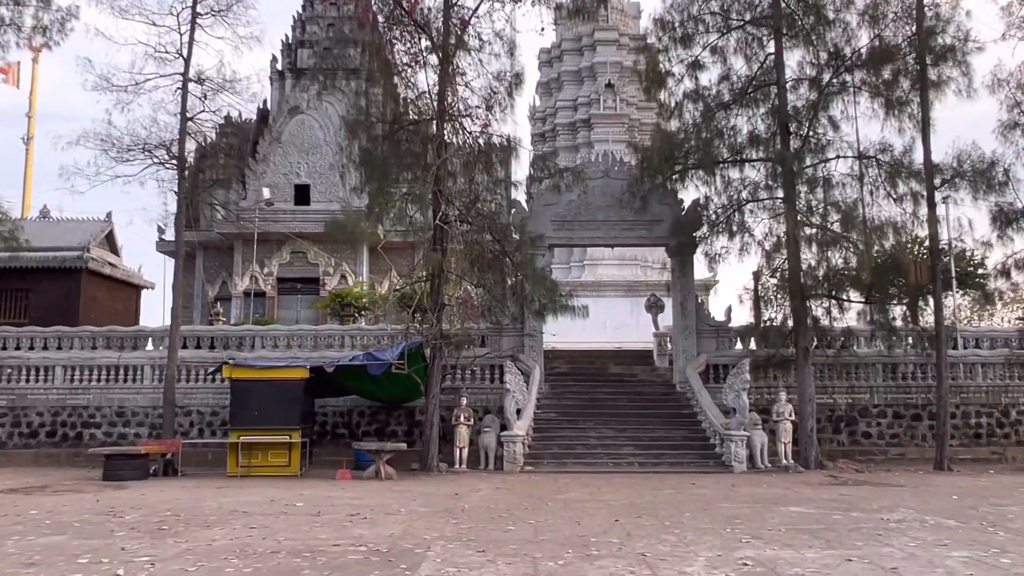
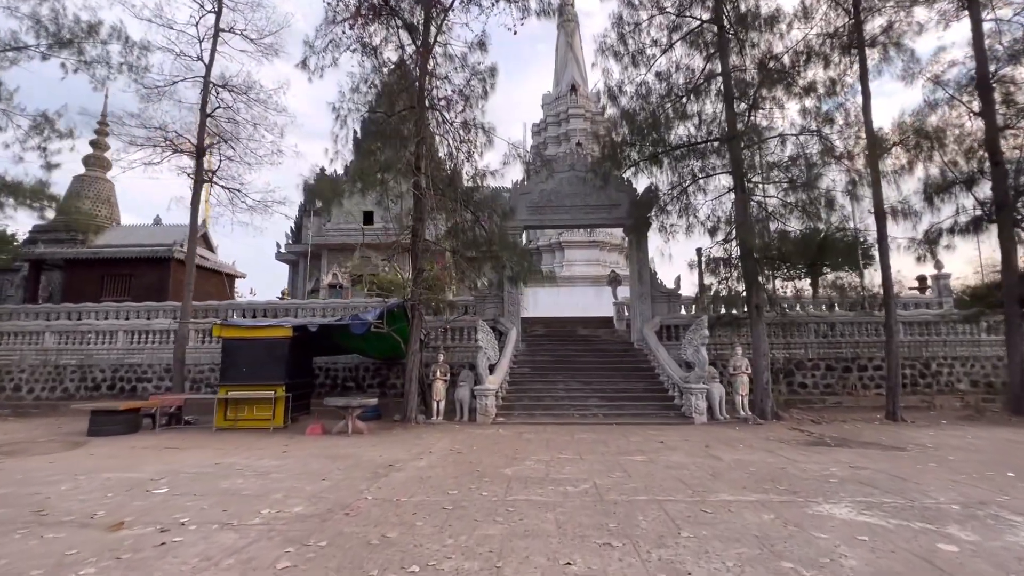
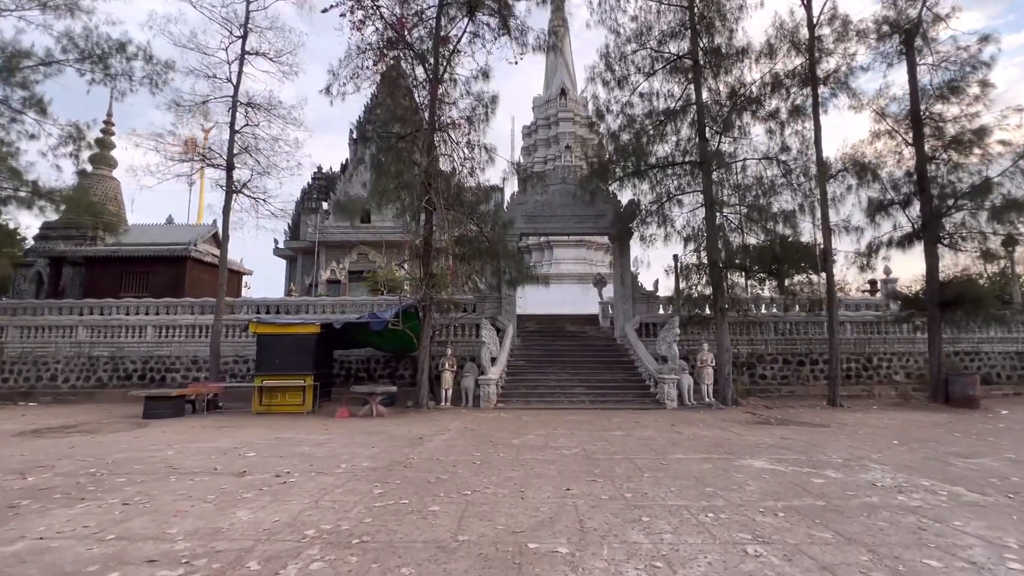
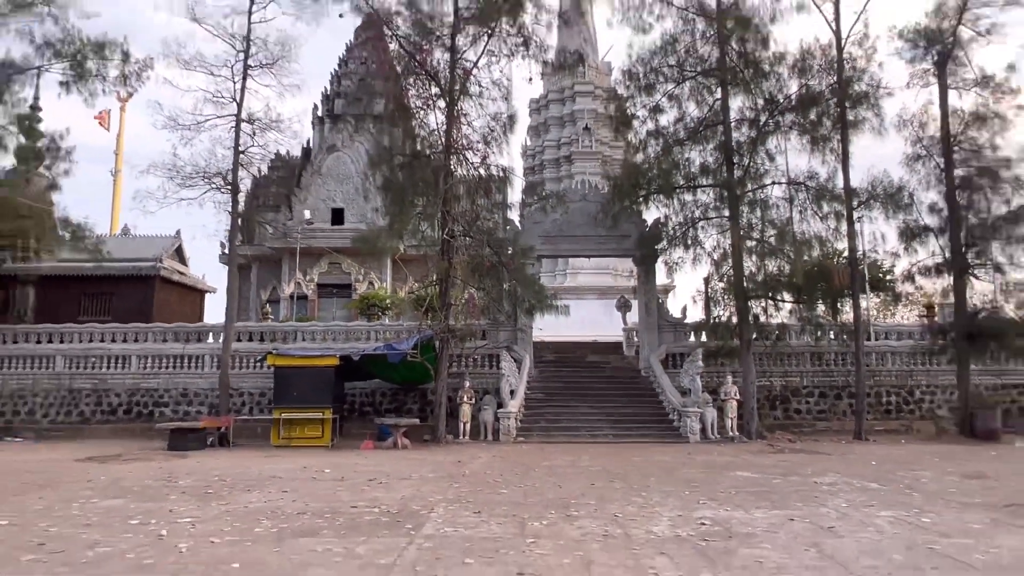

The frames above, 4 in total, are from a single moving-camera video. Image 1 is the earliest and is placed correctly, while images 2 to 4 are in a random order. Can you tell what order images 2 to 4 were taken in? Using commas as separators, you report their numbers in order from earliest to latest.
4, 3, 2
